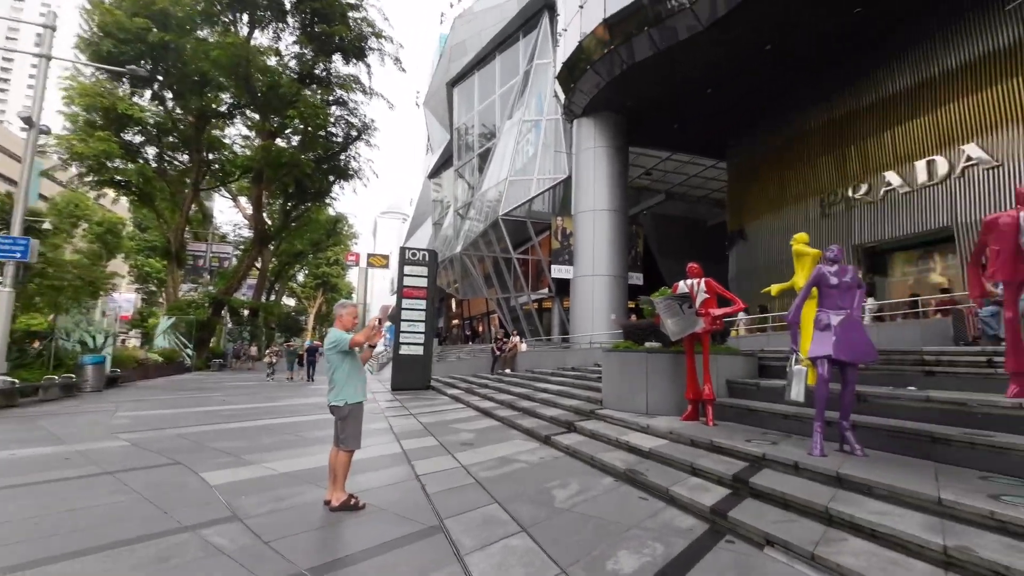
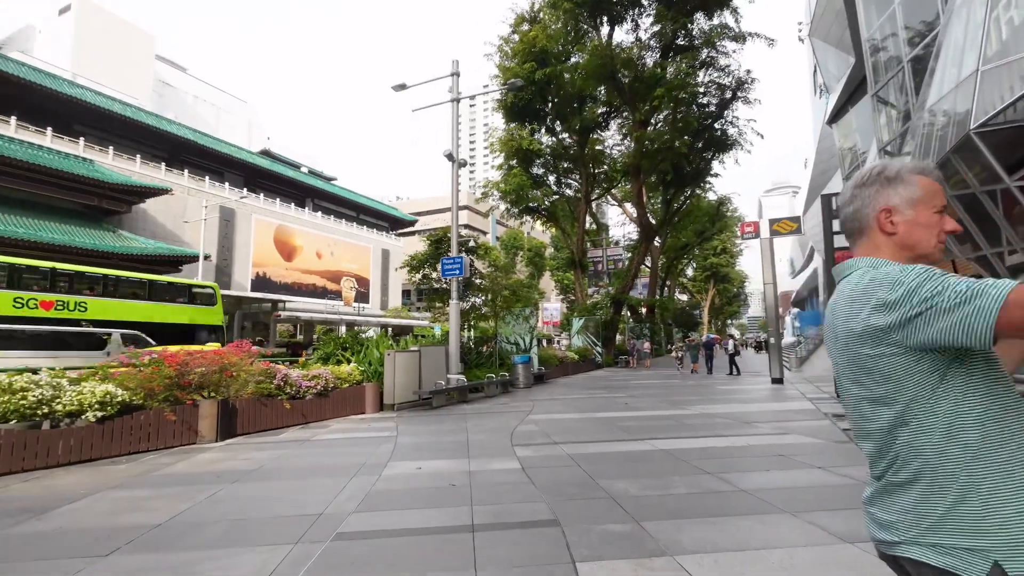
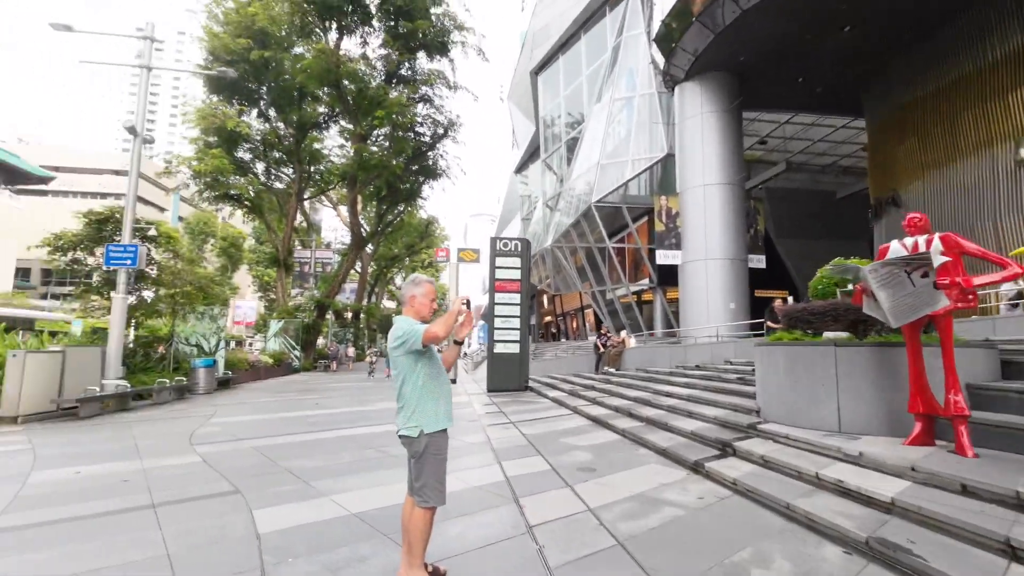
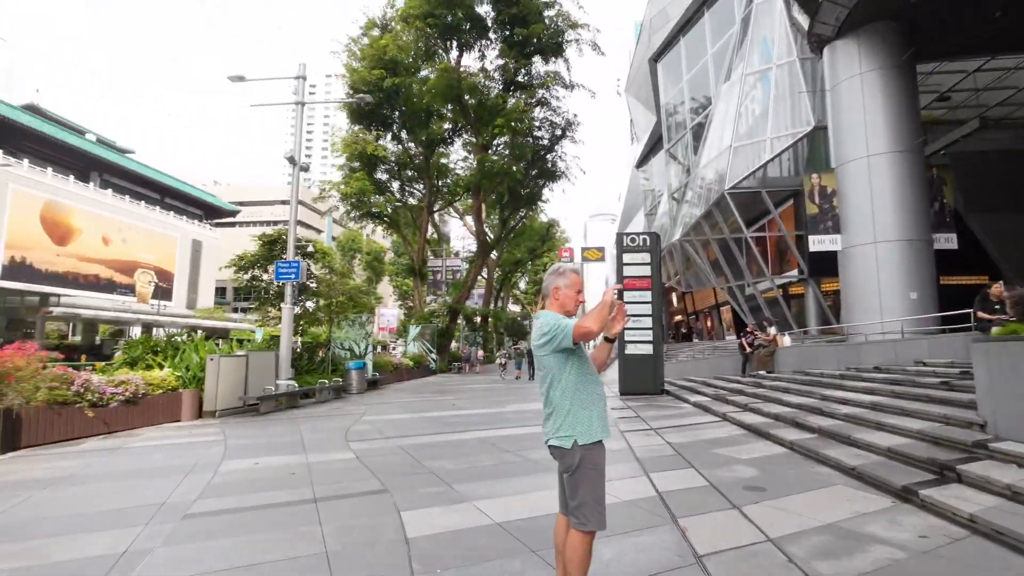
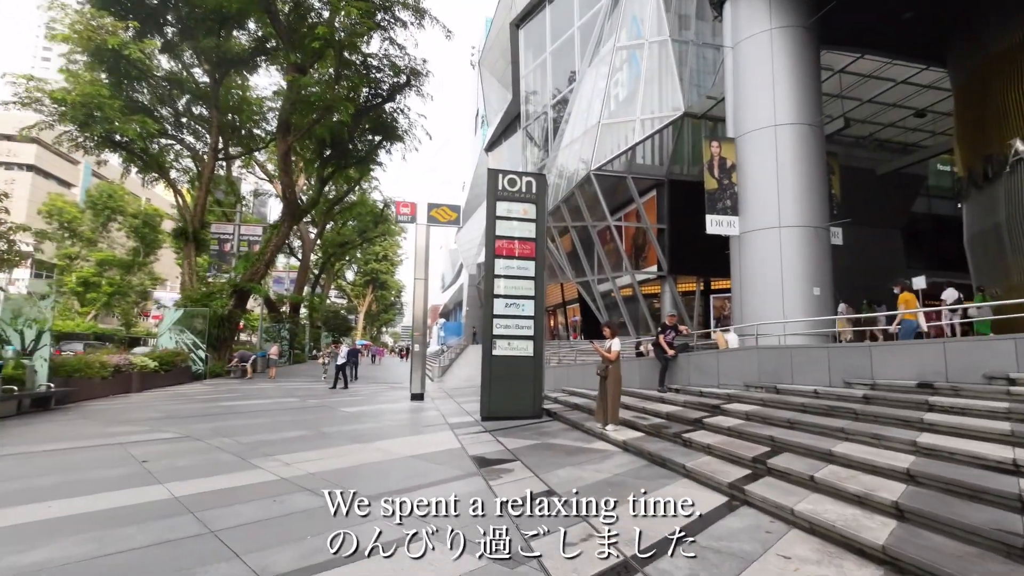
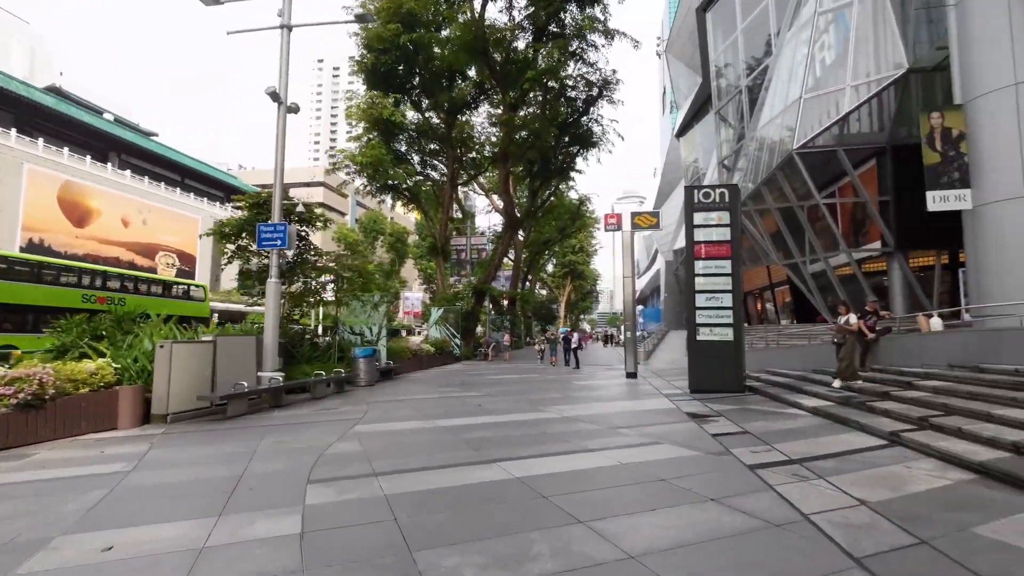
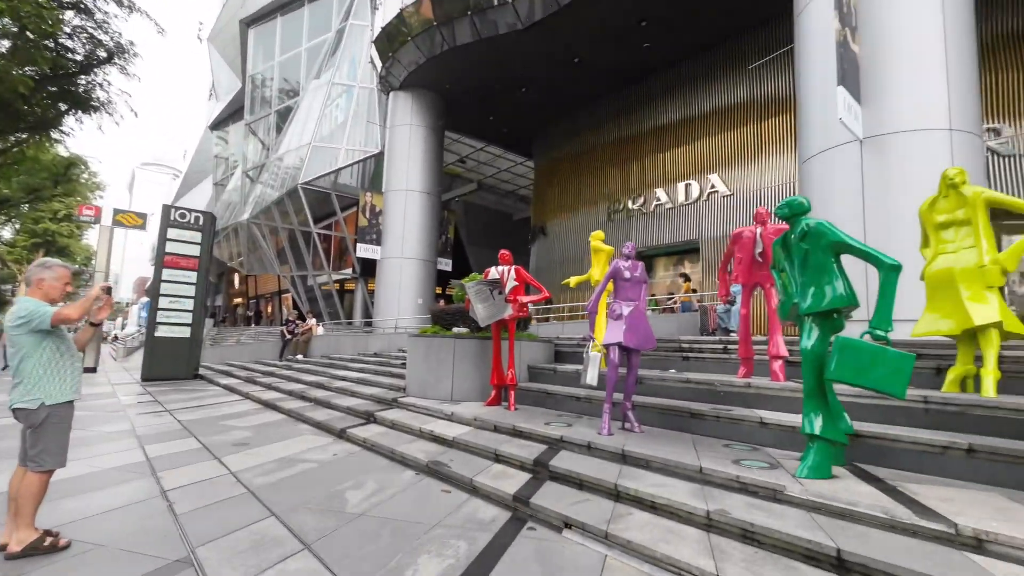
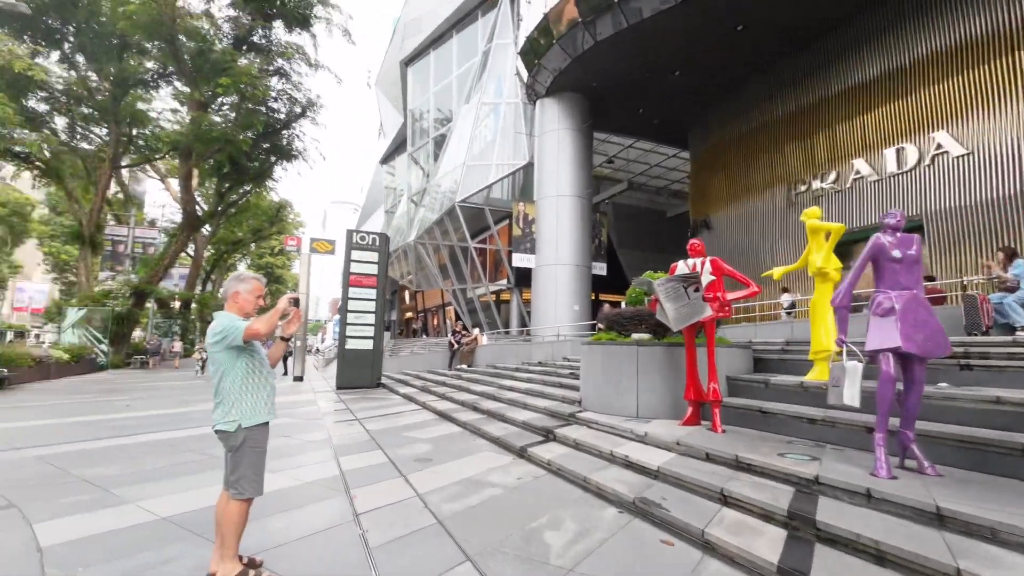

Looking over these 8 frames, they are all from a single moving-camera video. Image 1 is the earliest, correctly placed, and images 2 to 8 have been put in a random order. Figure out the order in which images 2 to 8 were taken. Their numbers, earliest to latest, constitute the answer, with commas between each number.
7, 8, 3, 4, 2, 6, 5
